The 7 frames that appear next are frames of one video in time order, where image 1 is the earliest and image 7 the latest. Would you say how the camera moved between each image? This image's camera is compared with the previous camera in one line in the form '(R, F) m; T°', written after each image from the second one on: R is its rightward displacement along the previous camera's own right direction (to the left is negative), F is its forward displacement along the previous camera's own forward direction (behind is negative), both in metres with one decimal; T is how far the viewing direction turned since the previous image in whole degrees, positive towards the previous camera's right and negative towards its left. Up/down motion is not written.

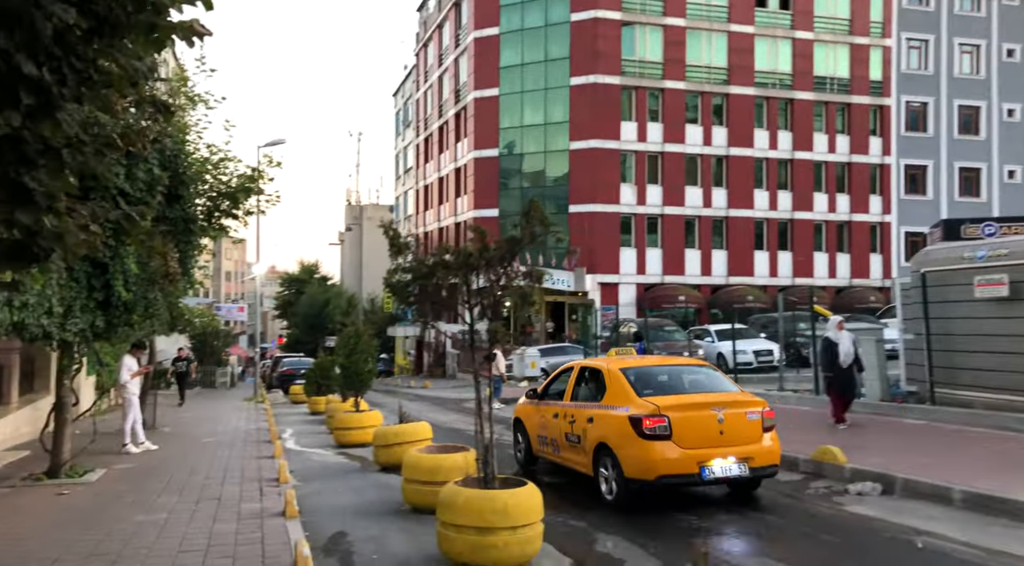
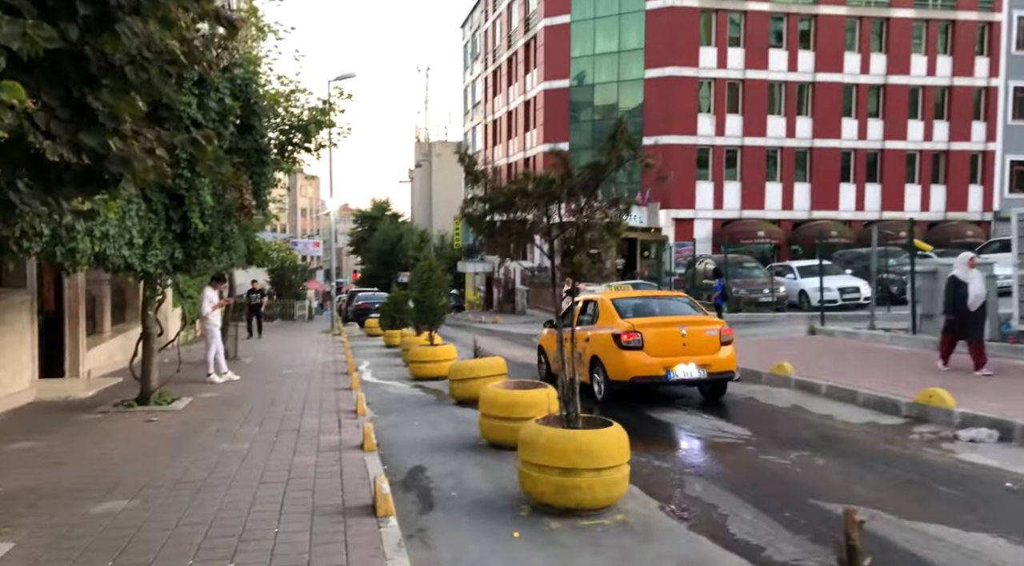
(-0.1, +0.4) m; -5°
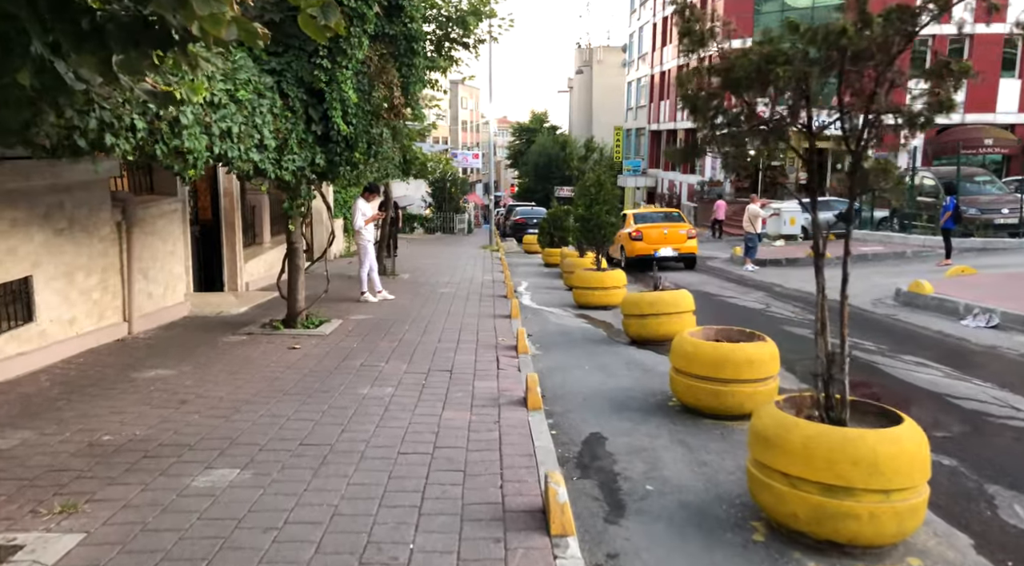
(-0.4, +1.7) m; -11°
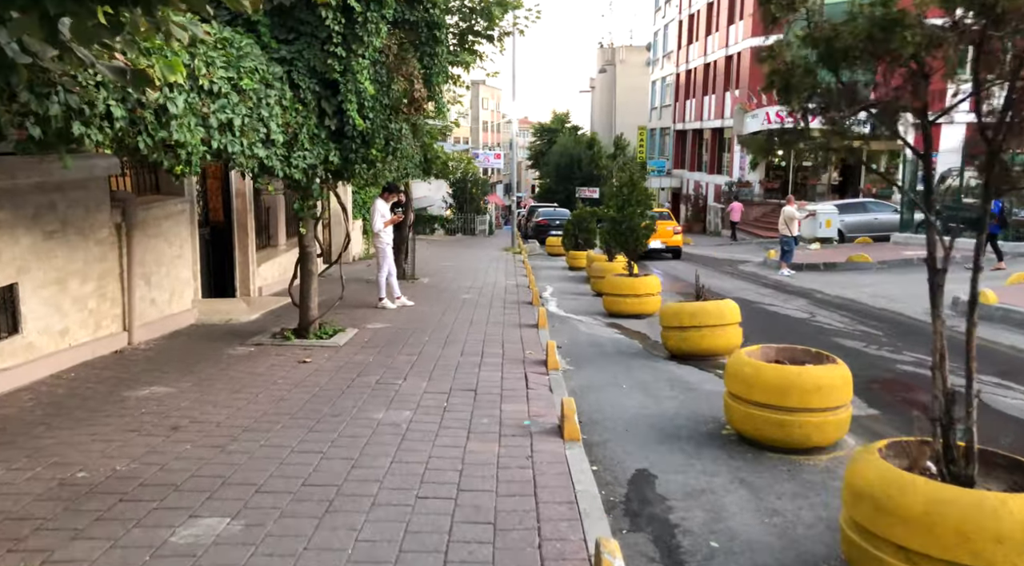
(-0.1, +0.7) m; -1°
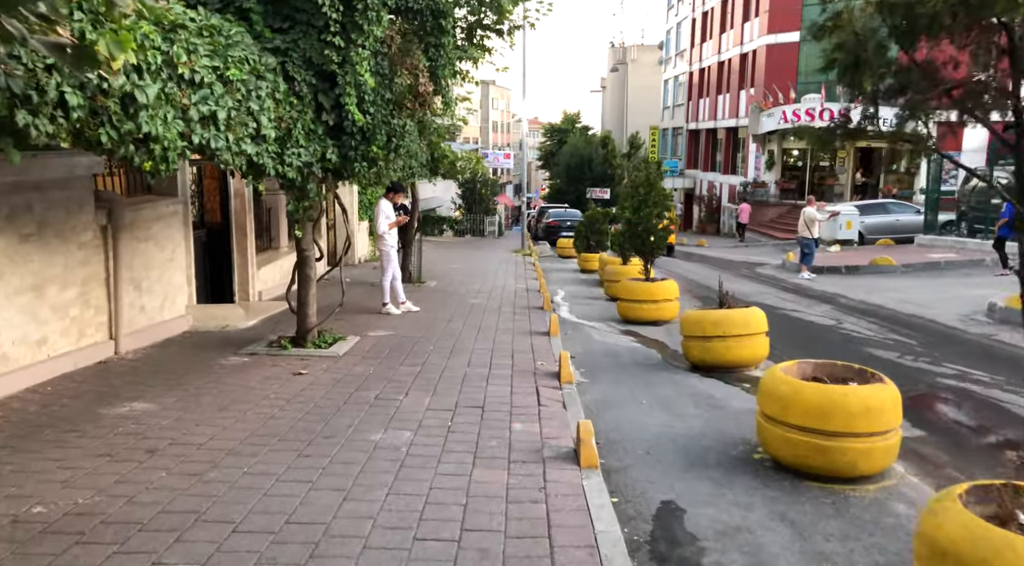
(0.0, +0.5) m; -1°
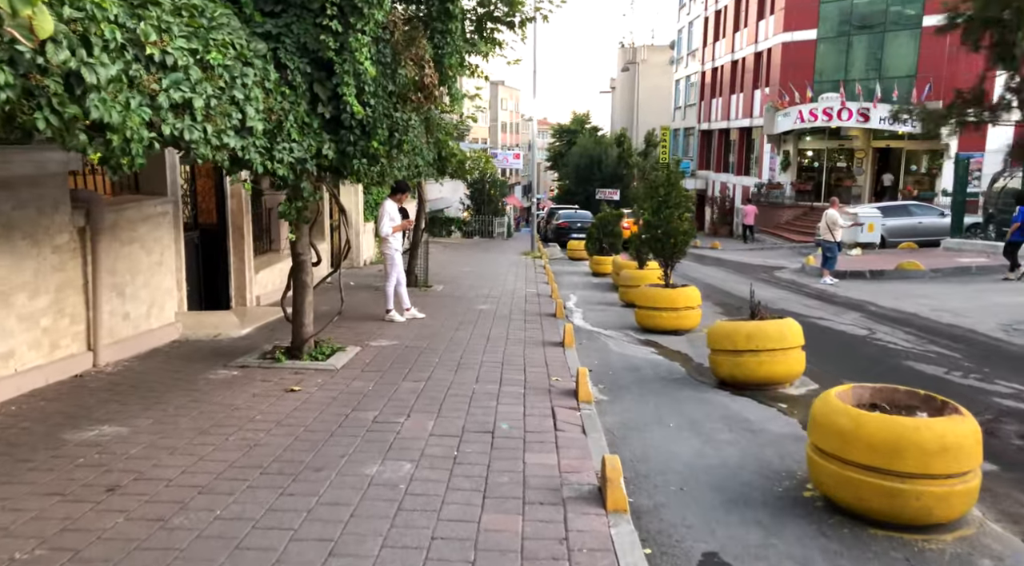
(0.0, +0.7) m; -1°
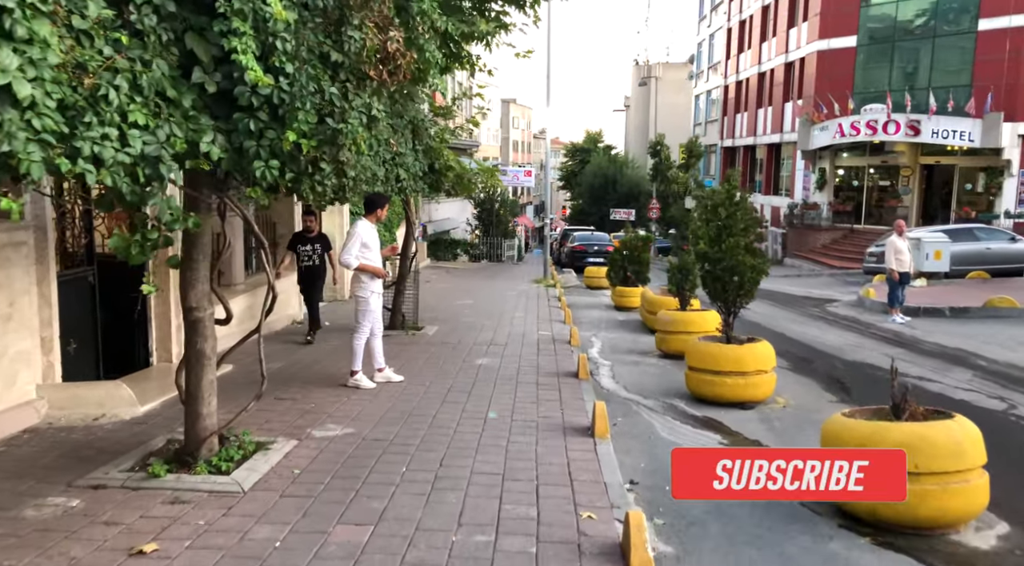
(0.0, +2.7) m; -1°
